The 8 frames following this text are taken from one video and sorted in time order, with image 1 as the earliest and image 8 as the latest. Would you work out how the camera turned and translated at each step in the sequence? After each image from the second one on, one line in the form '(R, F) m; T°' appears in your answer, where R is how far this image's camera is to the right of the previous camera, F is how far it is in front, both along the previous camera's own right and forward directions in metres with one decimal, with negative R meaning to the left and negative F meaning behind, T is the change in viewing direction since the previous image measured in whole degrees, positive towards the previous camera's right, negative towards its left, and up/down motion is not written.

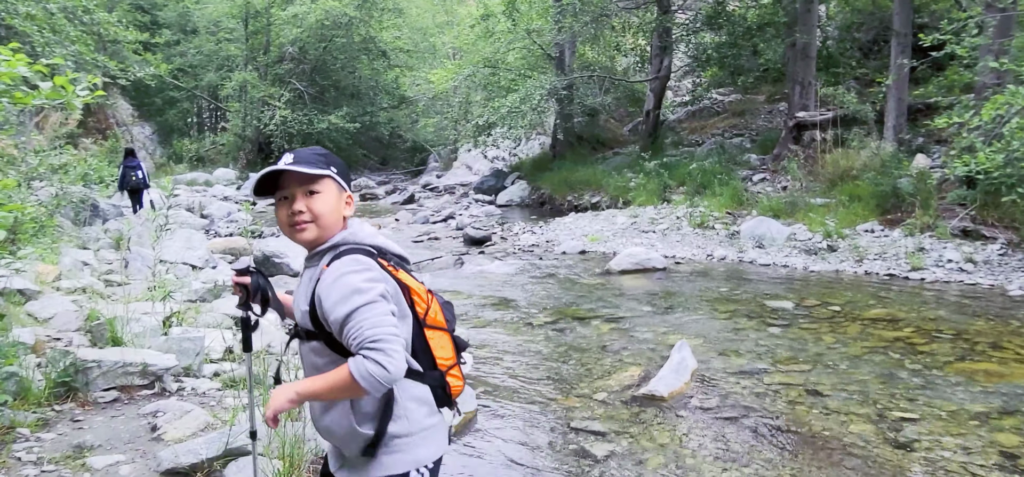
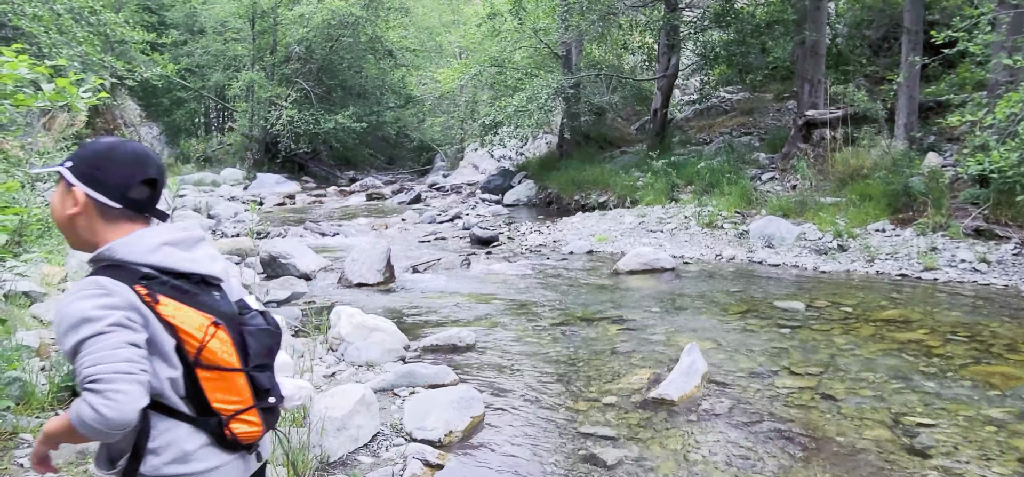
(0.0, +0.1) m; -1°
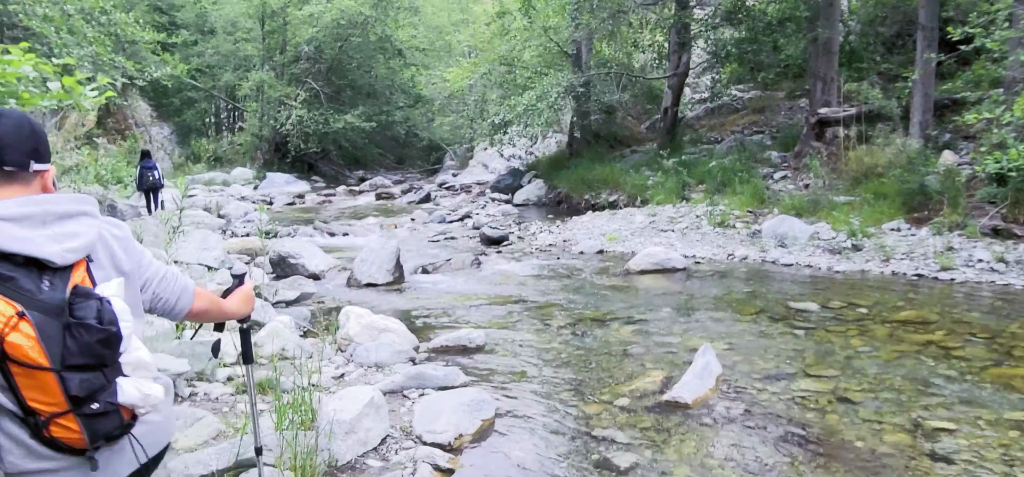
(0.0, +0.1) m; -1°
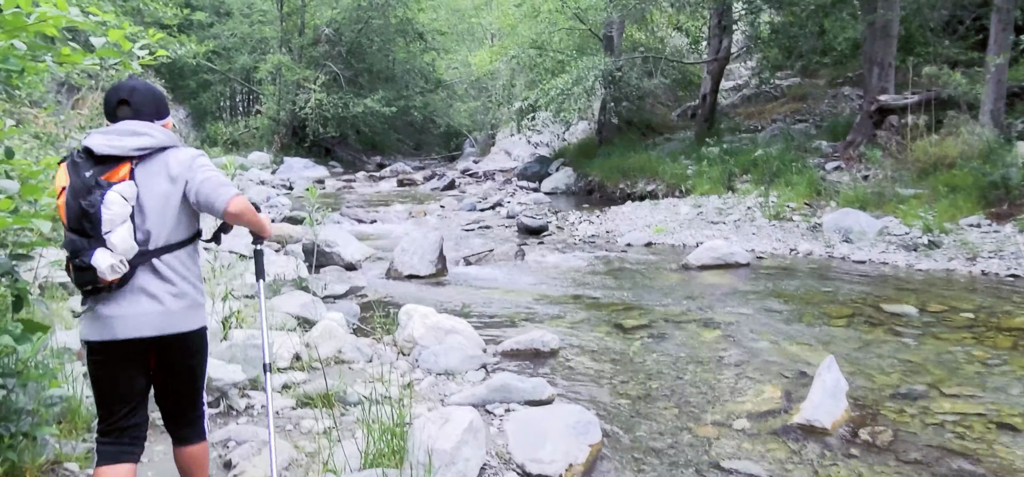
(-0.5, +0.6) m; -1°
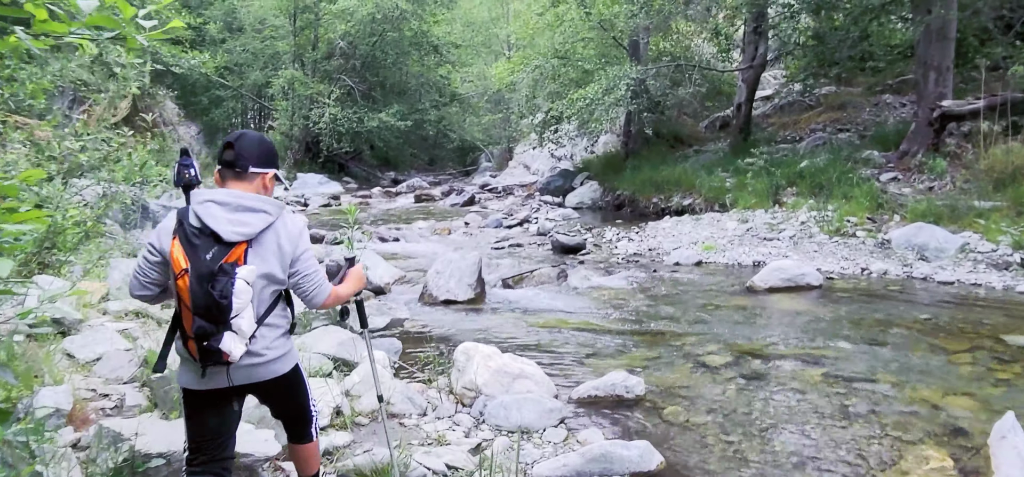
(-0.4, +0.8) m; -1°
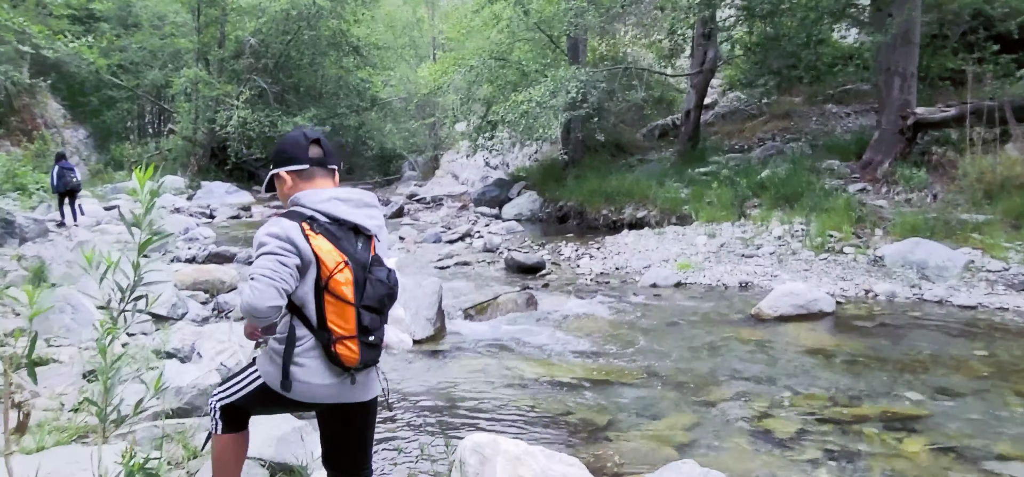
(-0.5, +1.5) m; +7°
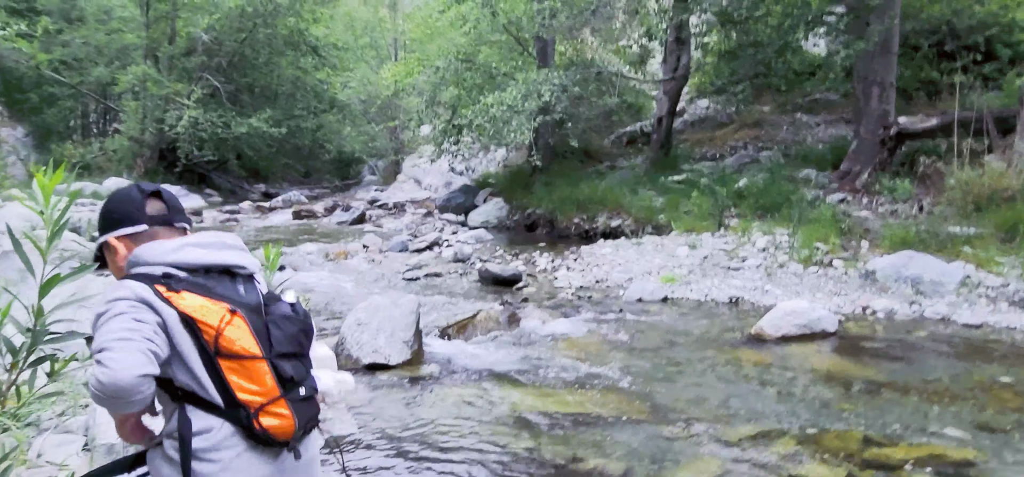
(-0.2, +0.6) m; +3°
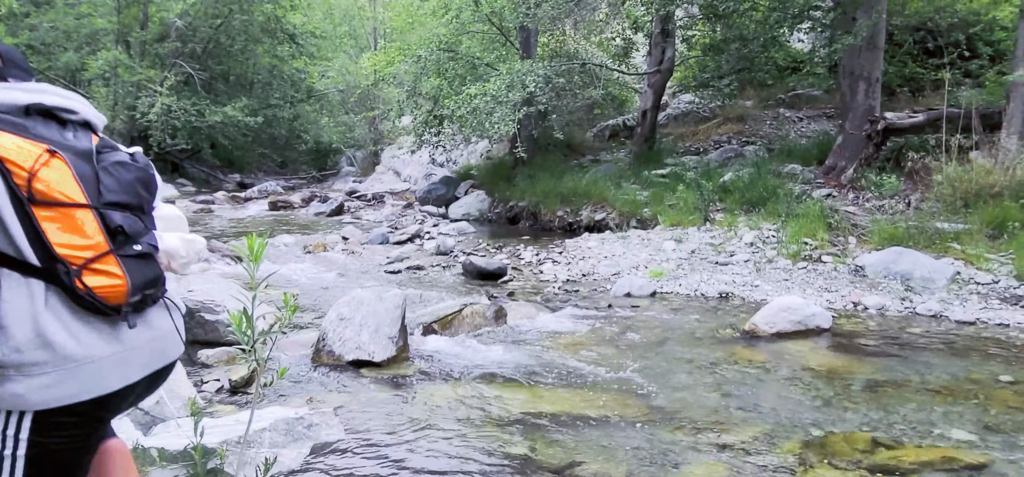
(-0.1, +0.2) m; +2°
